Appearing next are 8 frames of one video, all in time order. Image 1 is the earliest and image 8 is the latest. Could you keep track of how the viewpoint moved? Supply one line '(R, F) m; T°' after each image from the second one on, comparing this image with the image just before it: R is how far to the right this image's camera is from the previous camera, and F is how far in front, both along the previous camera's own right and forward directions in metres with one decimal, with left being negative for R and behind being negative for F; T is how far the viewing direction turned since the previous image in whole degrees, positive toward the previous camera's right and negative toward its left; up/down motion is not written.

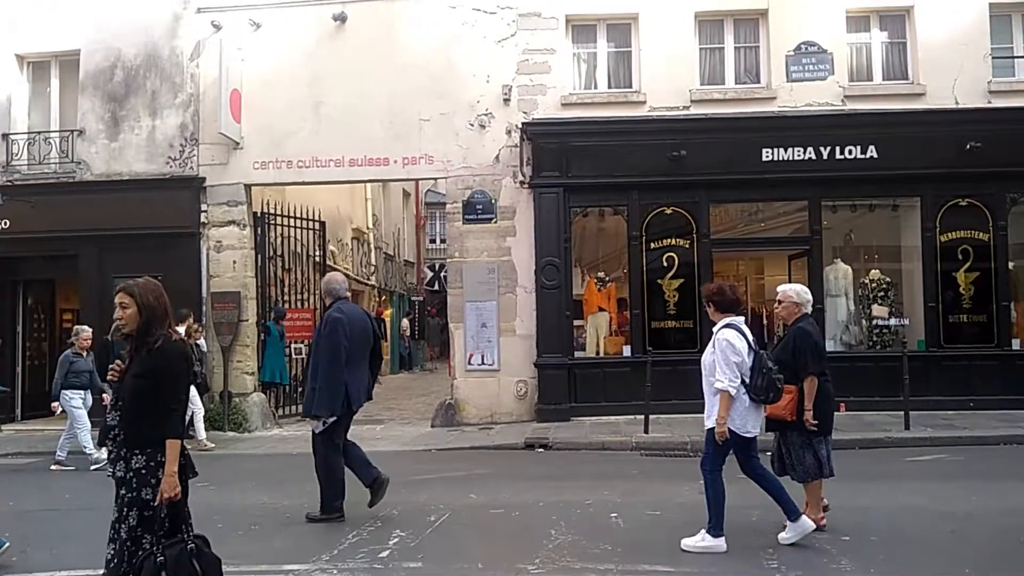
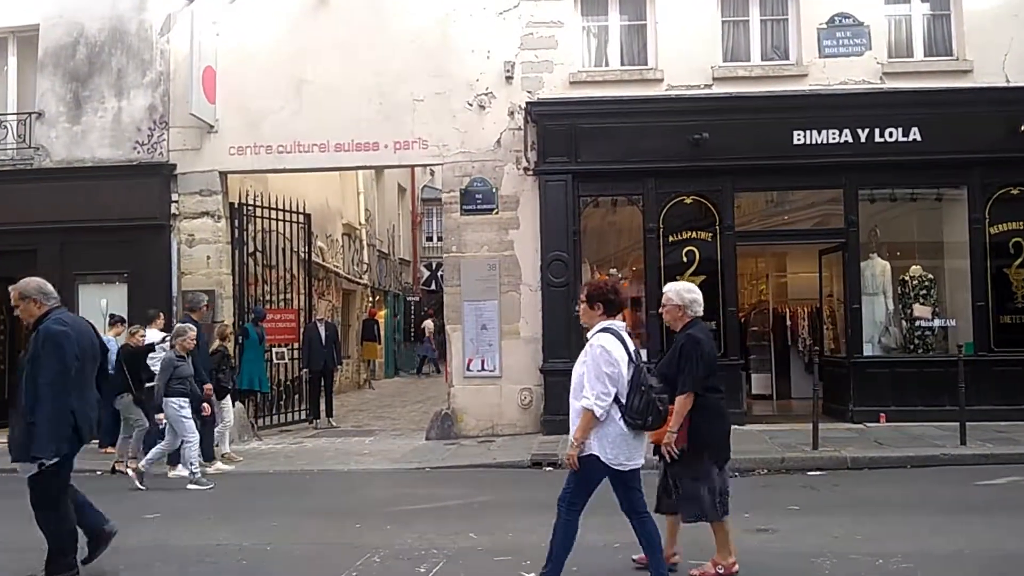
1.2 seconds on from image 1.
(-0.1, +1.4) m; 0°
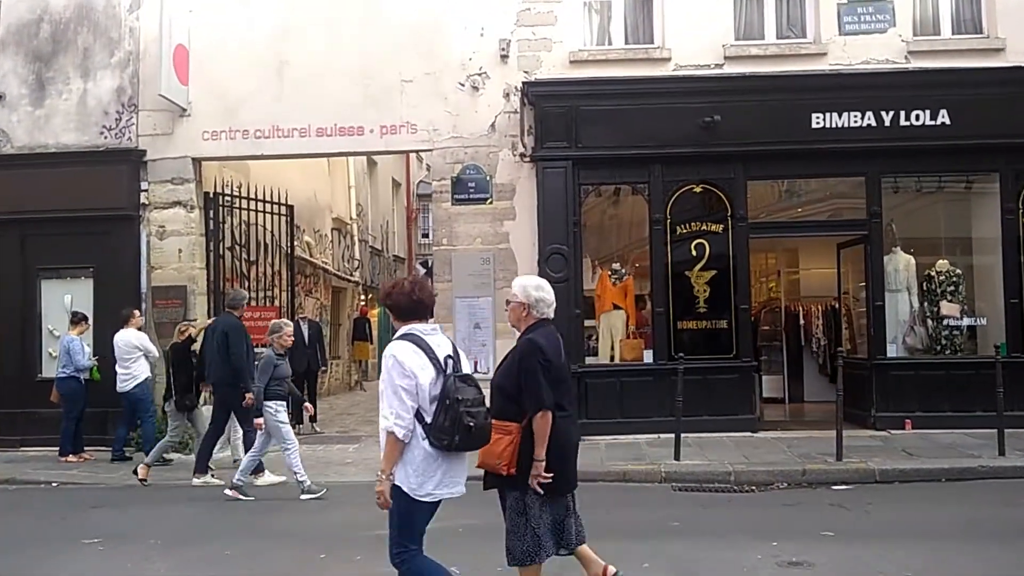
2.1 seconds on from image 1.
(+0.1, +1.0) m; 0°
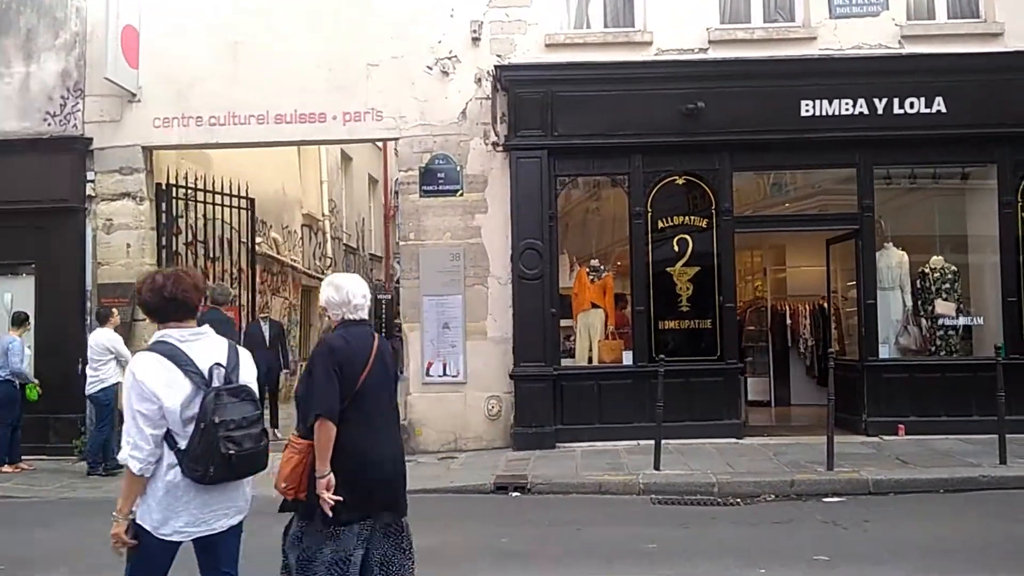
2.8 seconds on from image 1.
(+0.2, +0.7) m; +1°
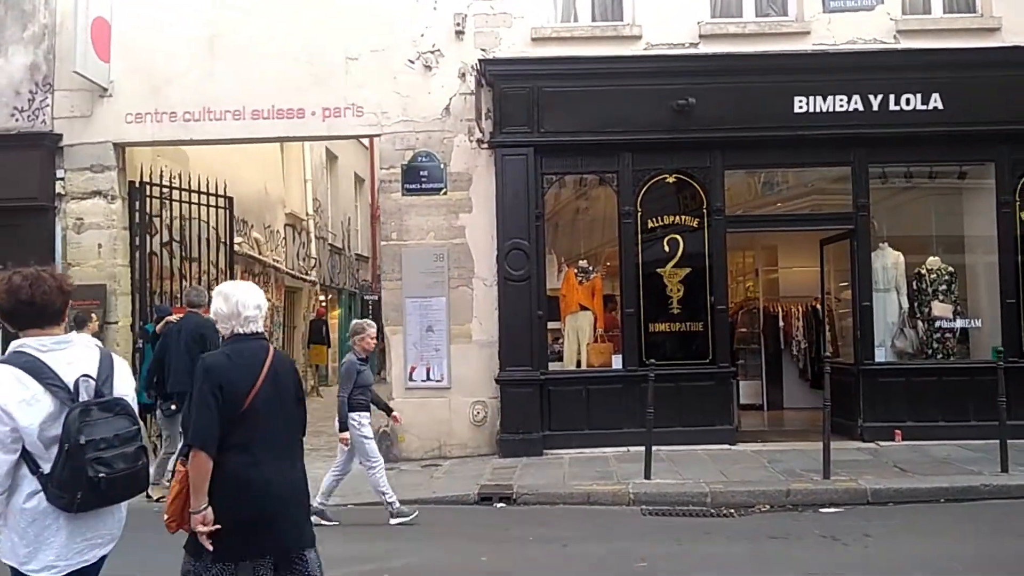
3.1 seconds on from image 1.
(+0.1, +0.4) m; +1°
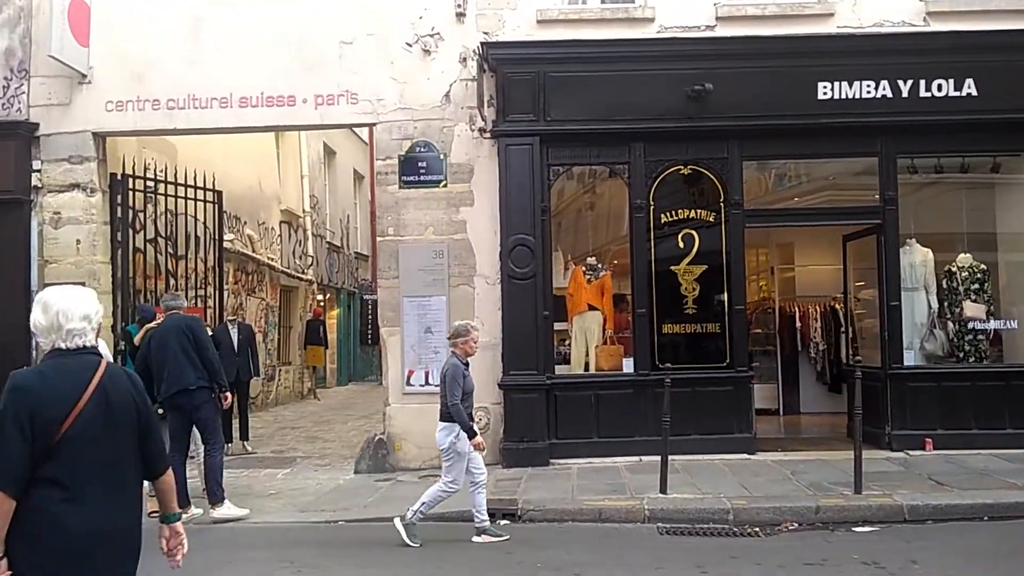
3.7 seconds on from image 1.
(0.0, +0.7) m; 0°
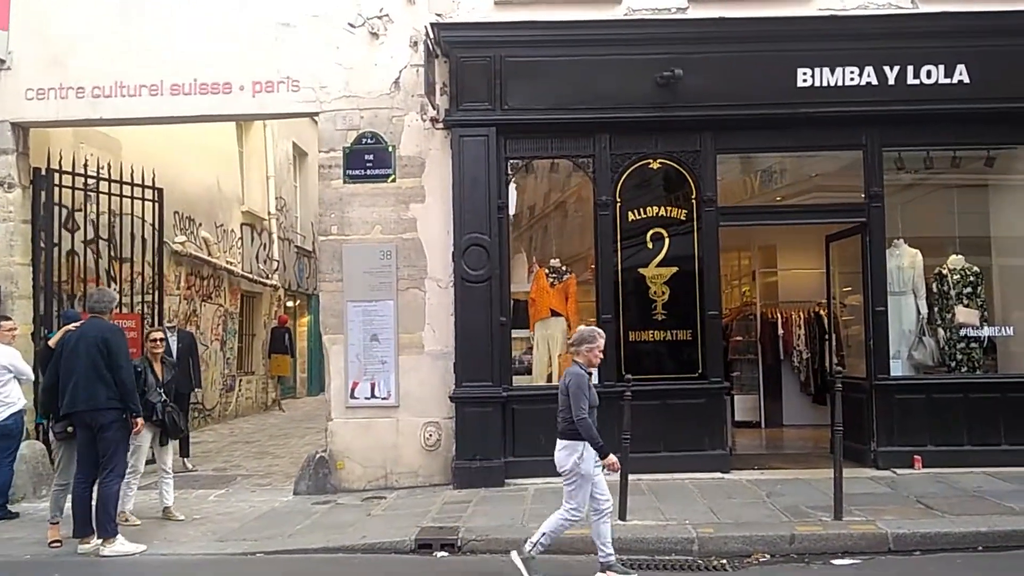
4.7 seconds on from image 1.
(+0.5, +0.9) m; 0°
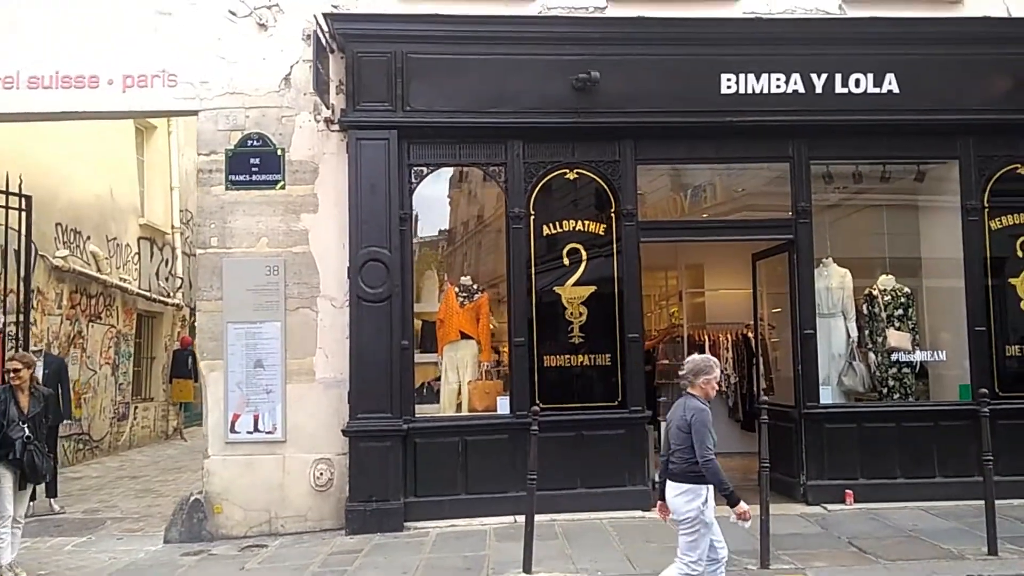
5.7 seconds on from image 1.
(+0.4, +0.9) m; +4°
